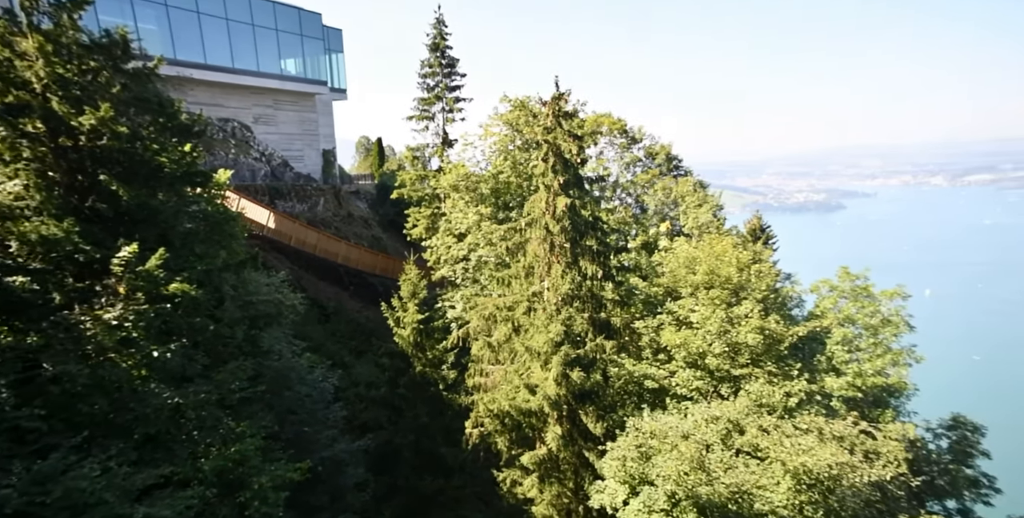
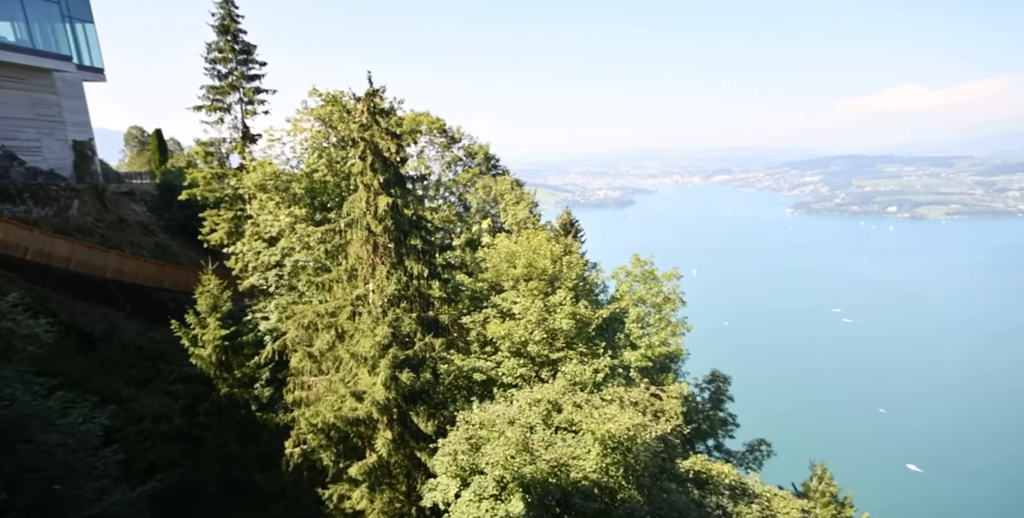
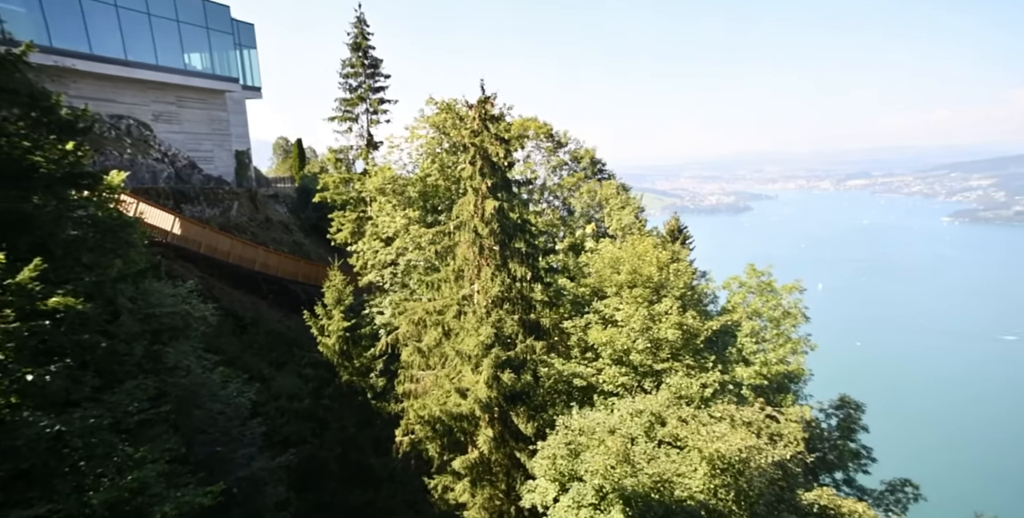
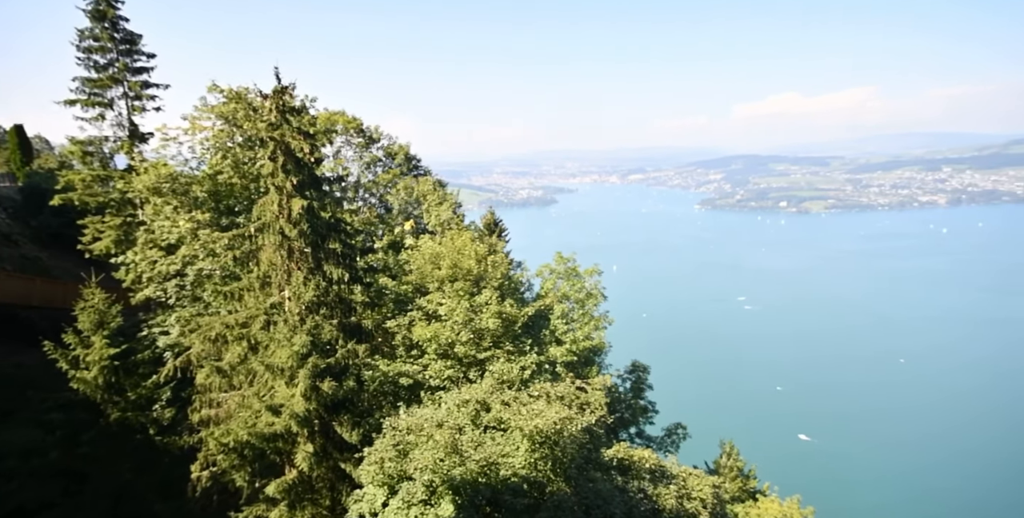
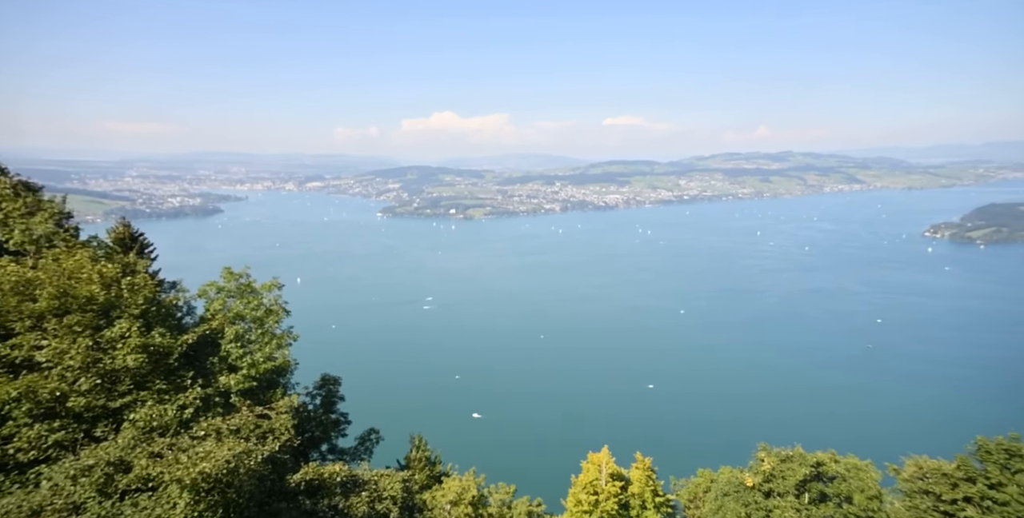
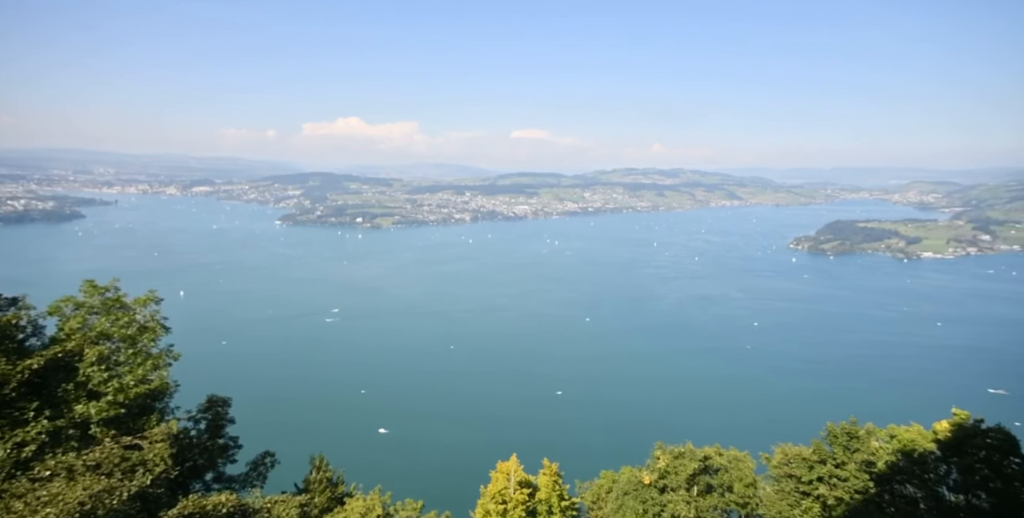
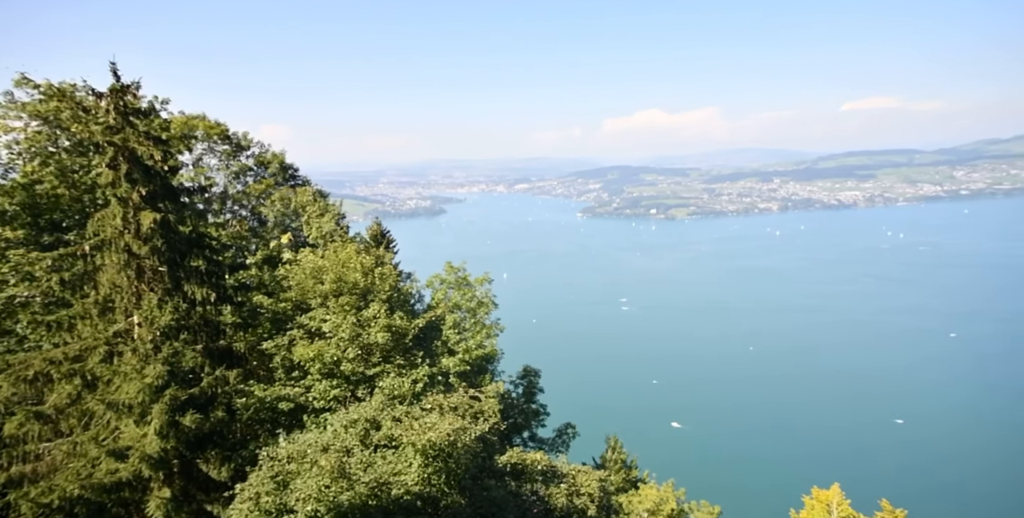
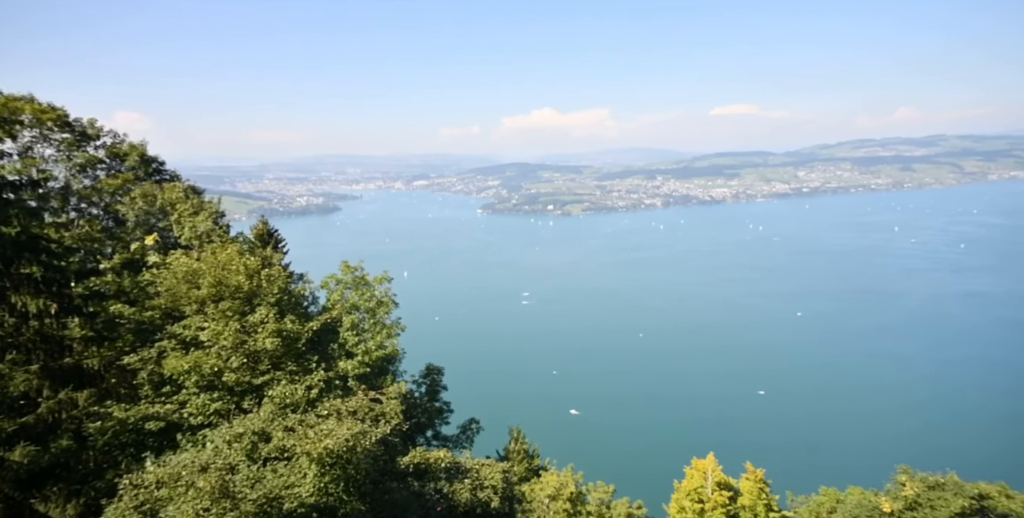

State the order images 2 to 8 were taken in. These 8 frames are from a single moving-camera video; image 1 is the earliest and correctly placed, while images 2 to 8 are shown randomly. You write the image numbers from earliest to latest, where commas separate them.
3, 2, 4, 7, 8, 5, 6
